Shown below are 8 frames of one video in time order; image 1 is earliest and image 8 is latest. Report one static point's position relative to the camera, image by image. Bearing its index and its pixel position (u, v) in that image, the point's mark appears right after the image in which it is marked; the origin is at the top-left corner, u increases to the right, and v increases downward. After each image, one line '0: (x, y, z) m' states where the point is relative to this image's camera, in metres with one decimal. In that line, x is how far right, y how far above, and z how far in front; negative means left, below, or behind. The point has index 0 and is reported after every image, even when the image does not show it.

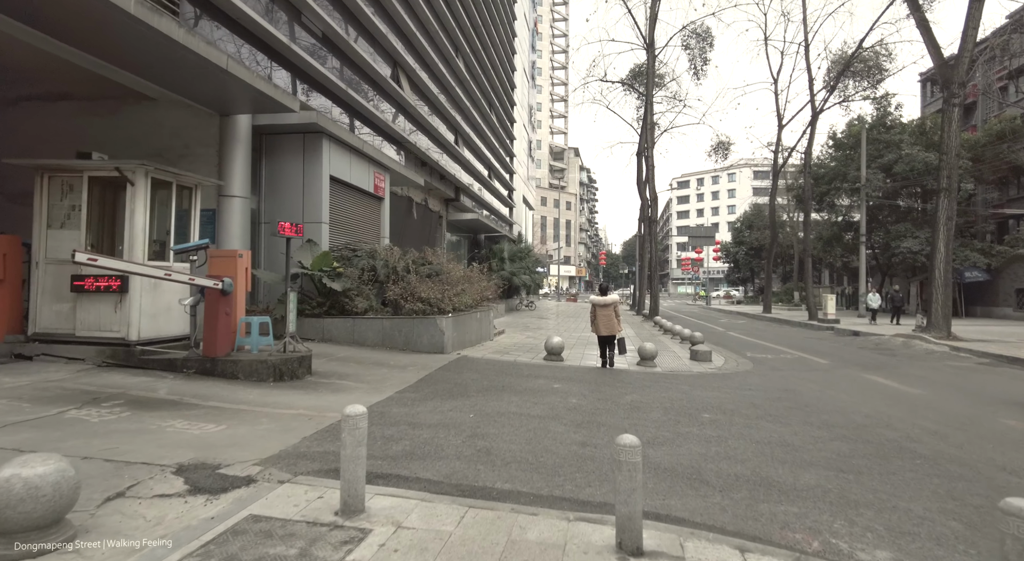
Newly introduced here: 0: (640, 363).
0: (+2.6, -1.7, +11.5) m
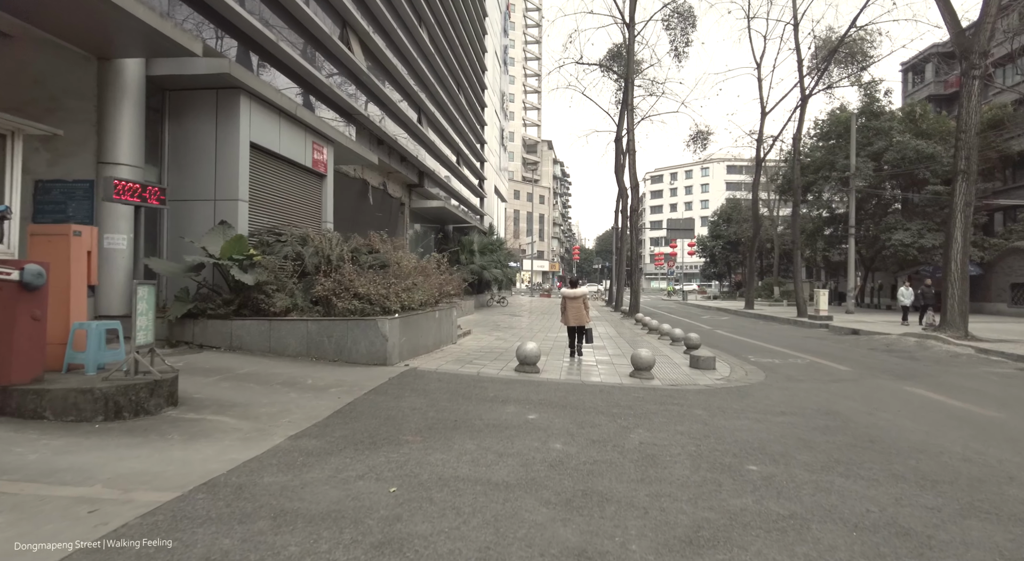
0: (+2.0, -1.6, +9.4) m
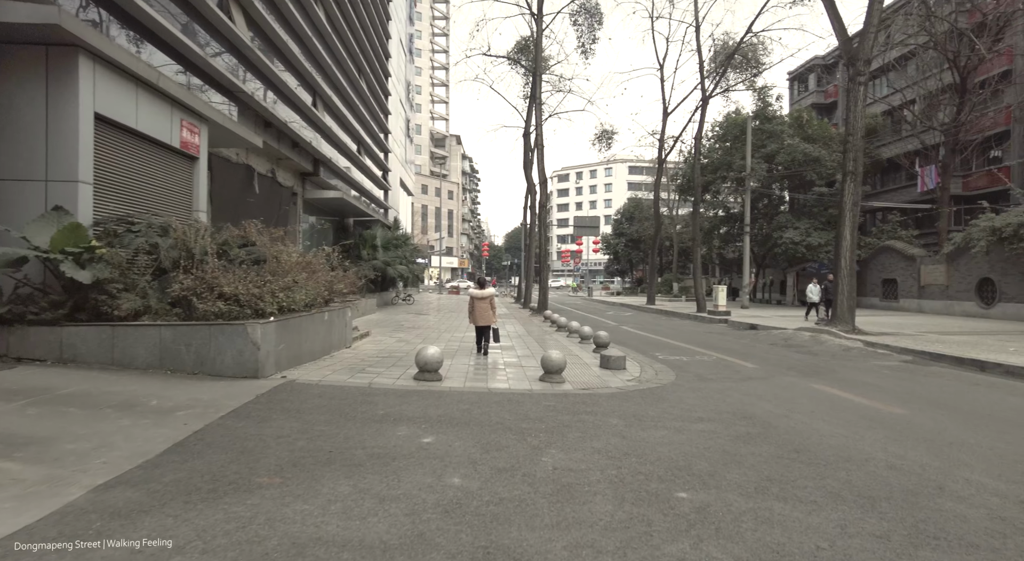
0: (+0.5, -1.5, +8.8) m
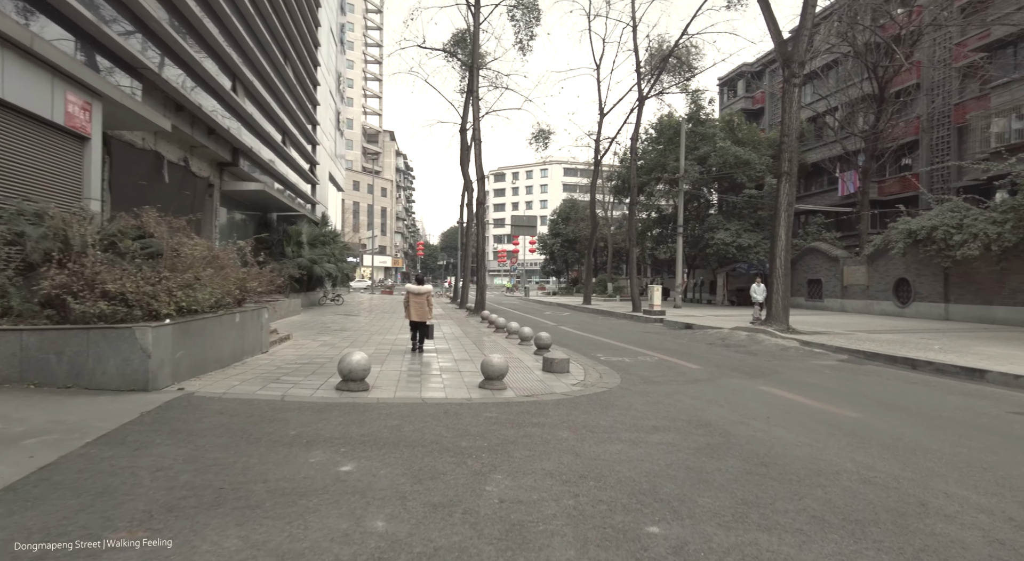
0: (-0.4, -1.5, +8.1) m
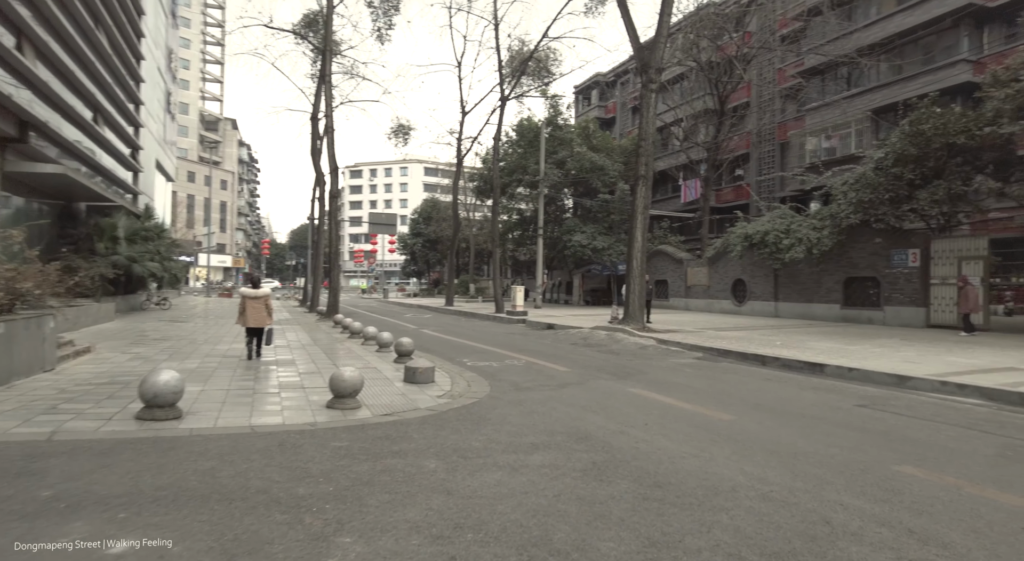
0: (-2.2, -1.5, +6.9) m
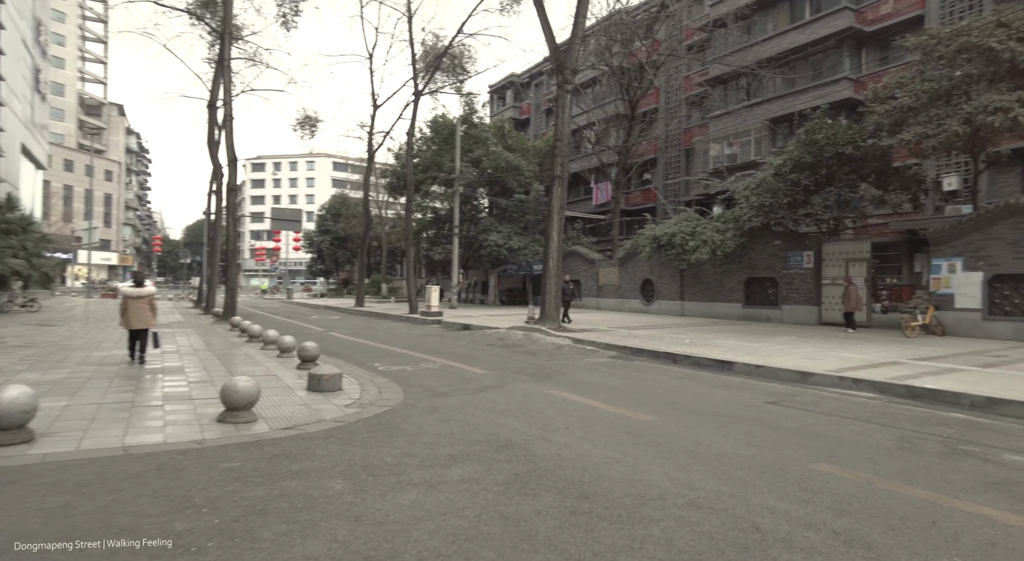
0: (-3.2, -1.5, +6.1) m
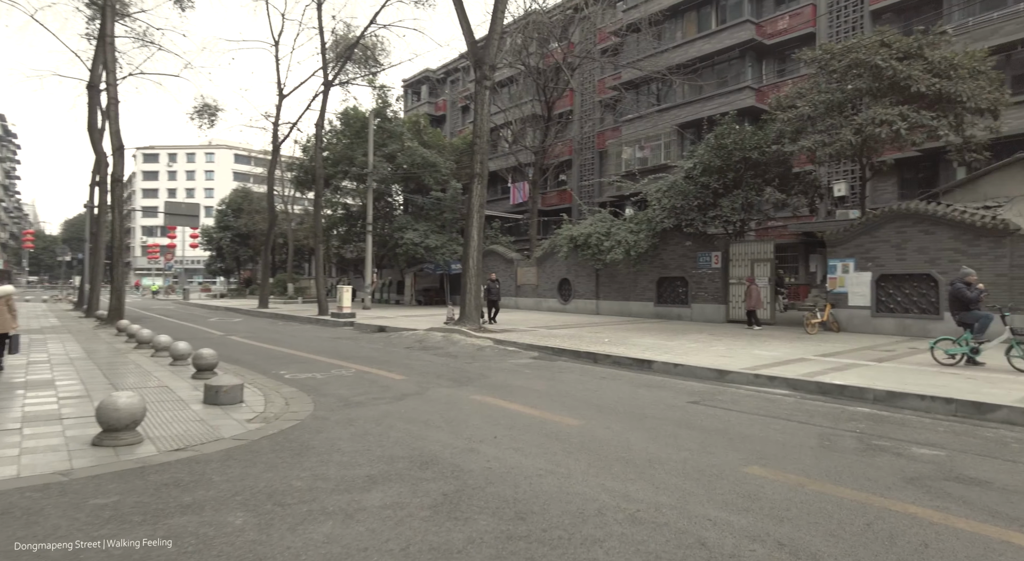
0: (-3.9, -1.5, +5.3) m
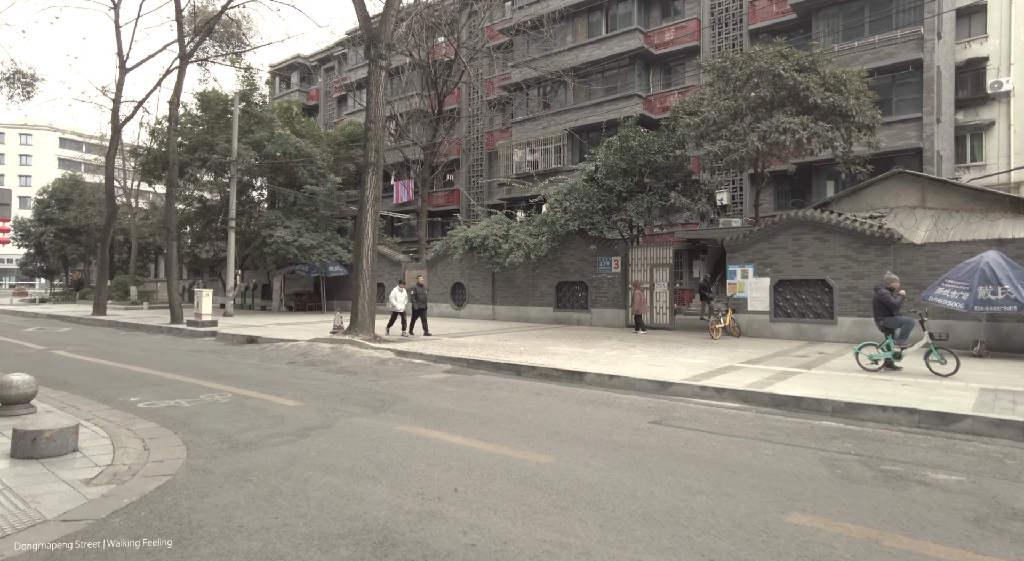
0: (-4.0, -1.5, +3.2) m
